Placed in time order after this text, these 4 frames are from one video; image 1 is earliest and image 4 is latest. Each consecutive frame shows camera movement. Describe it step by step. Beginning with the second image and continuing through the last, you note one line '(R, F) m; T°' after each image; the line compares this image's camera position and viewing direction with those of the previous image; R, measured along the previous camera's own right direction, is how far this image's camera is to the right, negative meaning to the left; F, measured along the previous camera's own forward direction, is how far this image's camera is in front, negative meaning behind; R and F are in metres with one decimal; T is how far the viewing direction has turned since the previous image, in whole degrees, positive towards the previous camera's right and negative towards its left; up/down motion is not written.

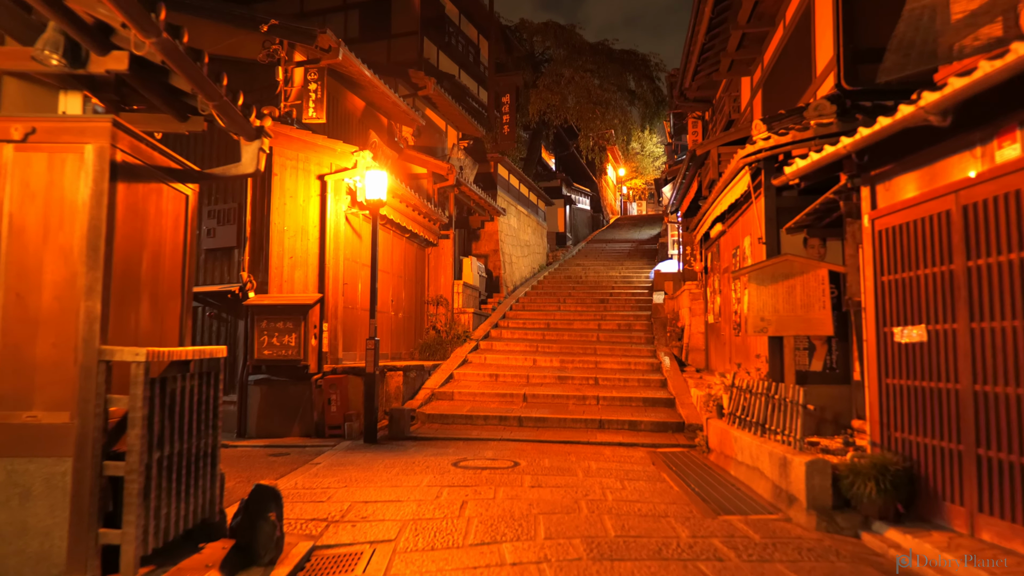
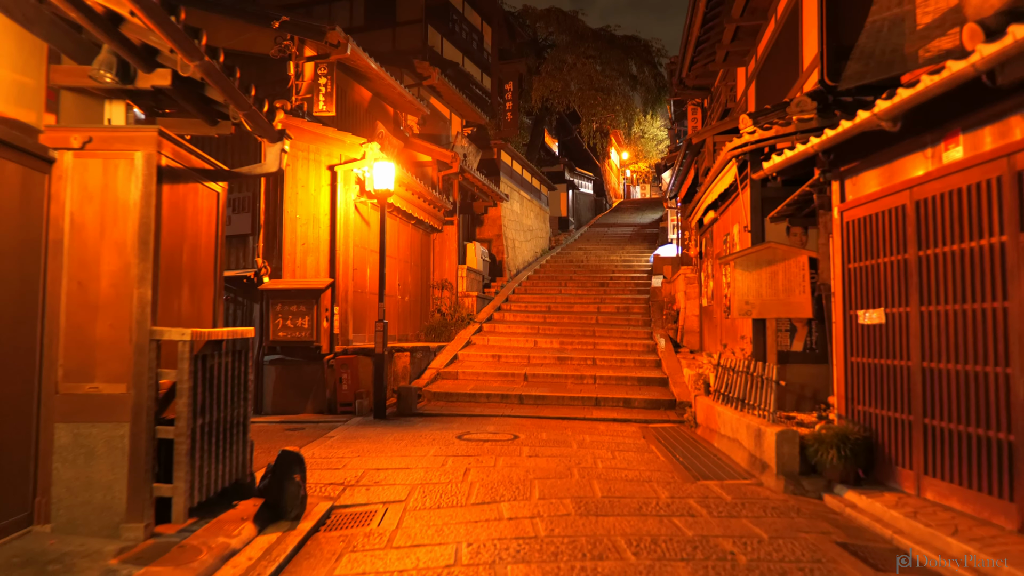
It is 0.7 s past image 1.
(+0.1, -0.6) m; 0°
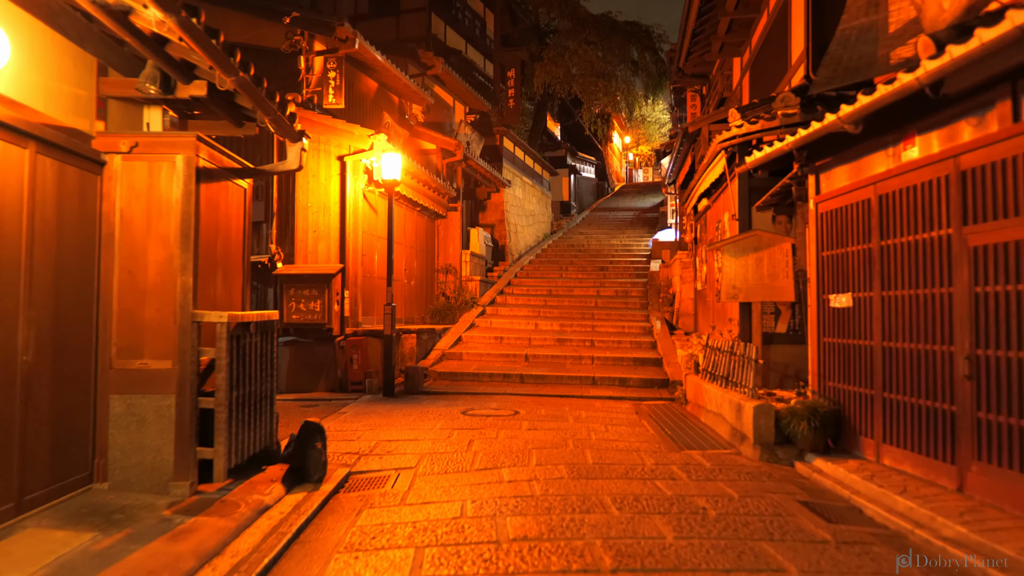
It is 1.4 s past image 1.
(0.0, -0.6) m; 0°
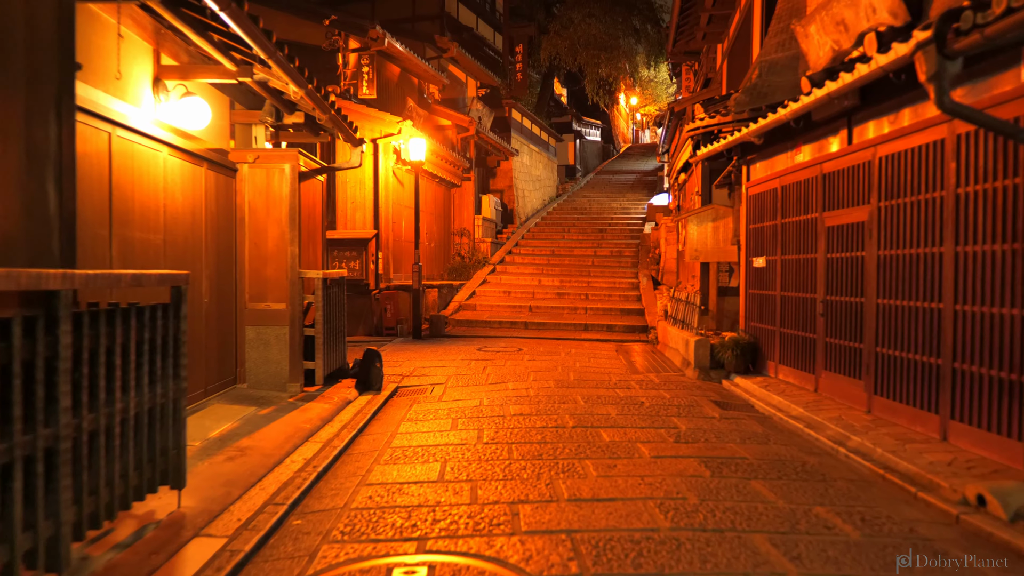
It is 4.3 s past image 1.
(+0.1, -2.6) m; -1°
